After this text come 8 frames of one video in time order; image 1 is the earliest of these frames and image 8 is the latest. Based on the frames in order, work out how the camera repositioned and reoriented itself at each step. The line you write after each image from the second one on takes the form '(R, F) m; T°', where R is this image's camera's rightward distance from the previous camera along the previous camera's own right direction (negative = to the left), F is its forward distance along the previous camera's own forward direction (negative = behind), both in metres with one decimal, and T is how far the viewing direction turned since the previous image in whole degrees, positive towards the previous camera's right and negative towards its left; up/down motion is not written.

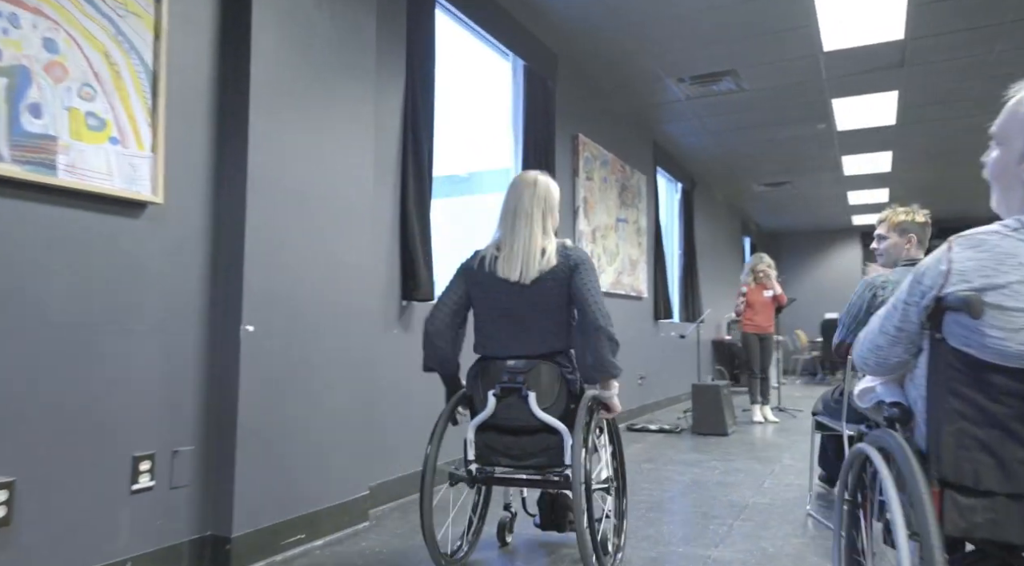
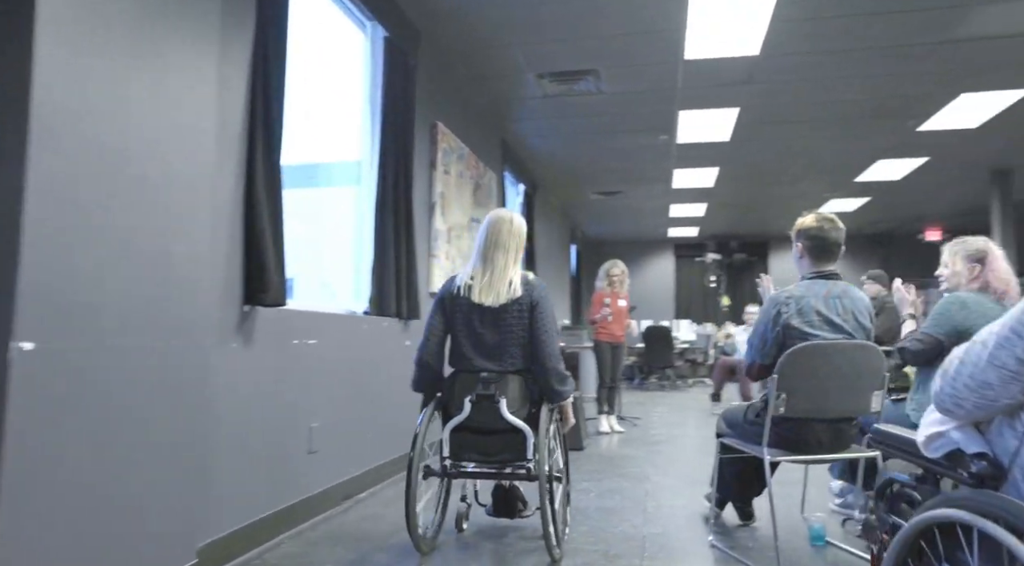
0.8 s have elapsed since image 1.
(-0.3, +0.6) m; +15°
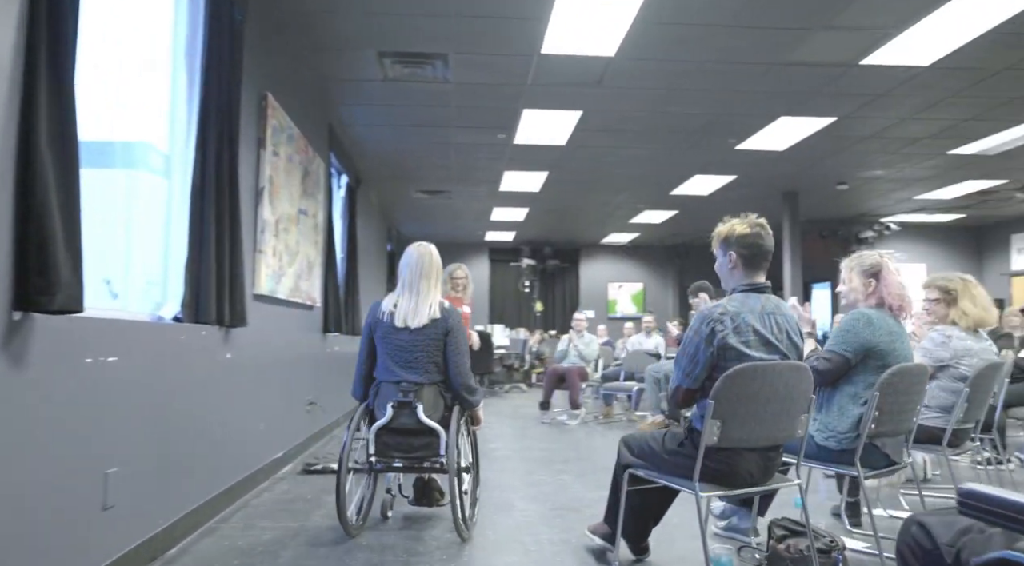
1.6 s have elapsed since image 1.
(-0.3, +0.6) m; +16°
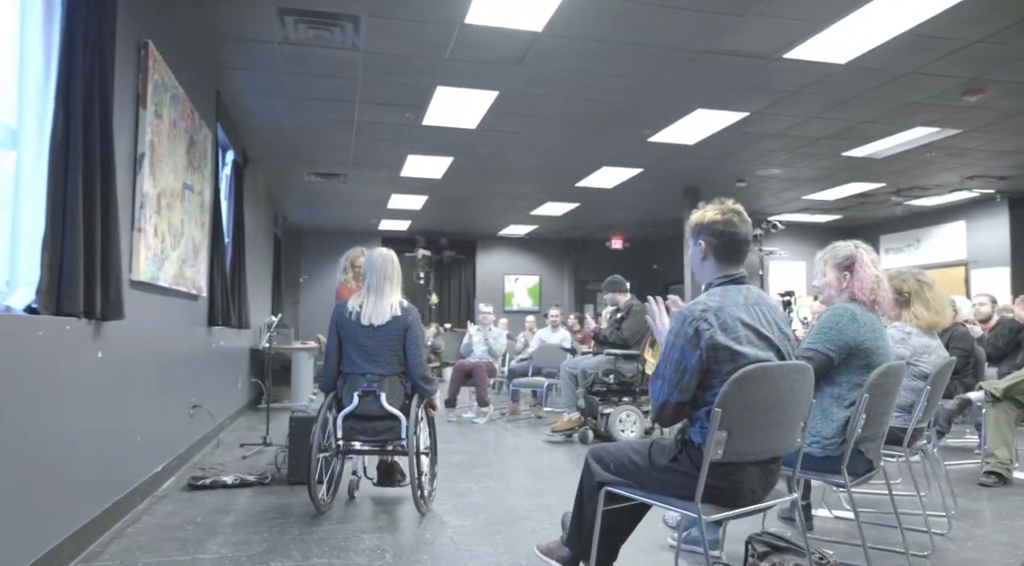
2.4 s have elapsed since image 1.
(-0.2, +0.4) m; +9°
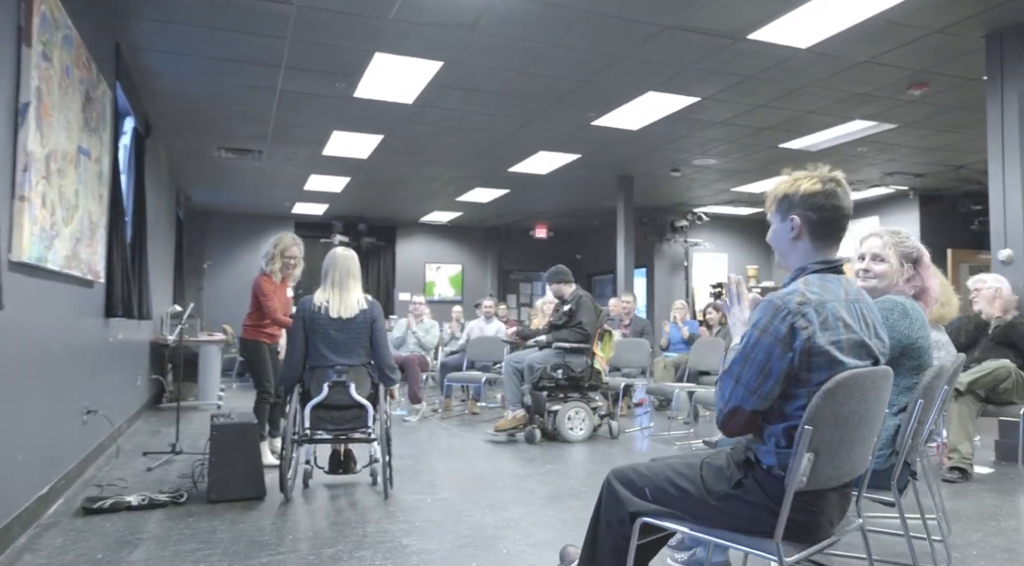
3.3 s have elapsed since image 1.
(-0.3, +0.5) m; +7°
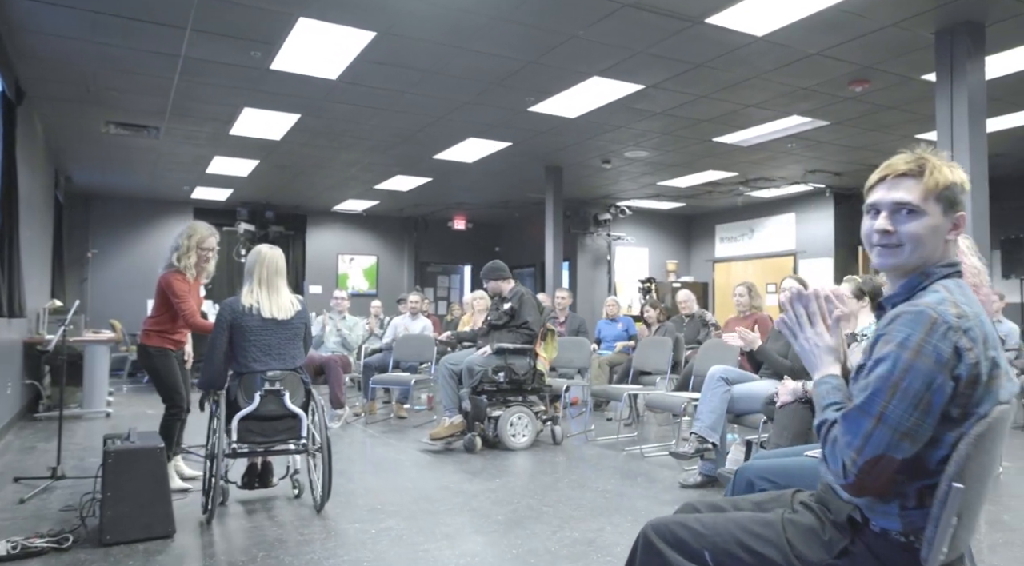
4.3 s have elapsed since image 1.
(-0.2, +0.5) m; +7°
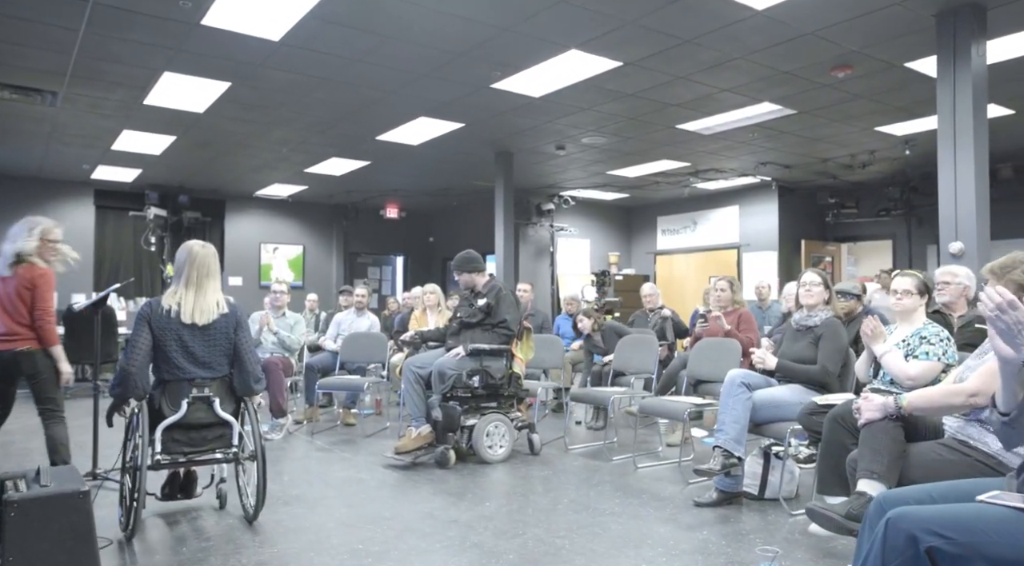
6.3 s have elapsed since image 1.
(-0.4, +0.6) m; +7°
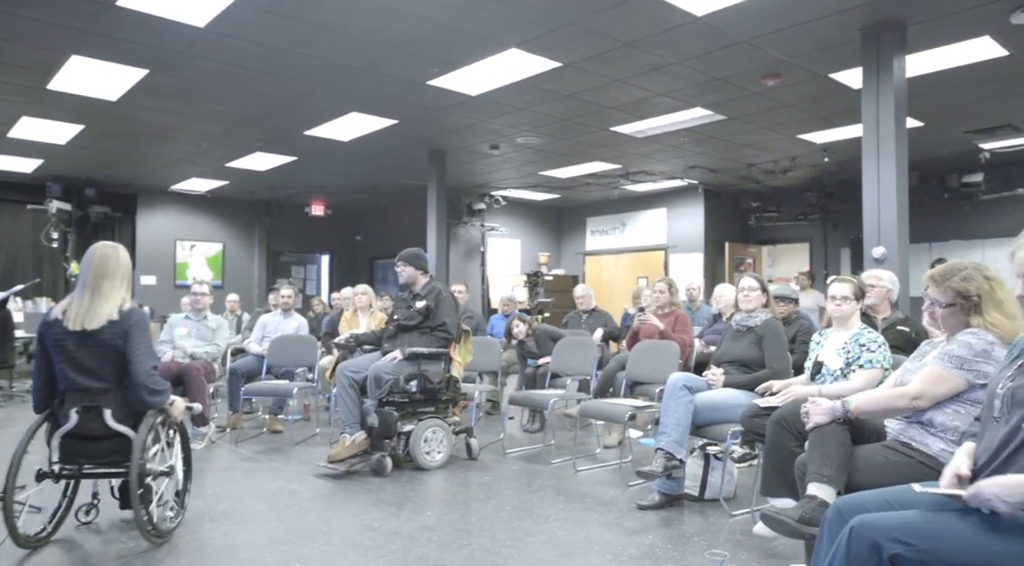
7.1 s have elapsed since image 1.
(-0.1, +0.1) m; +6°
